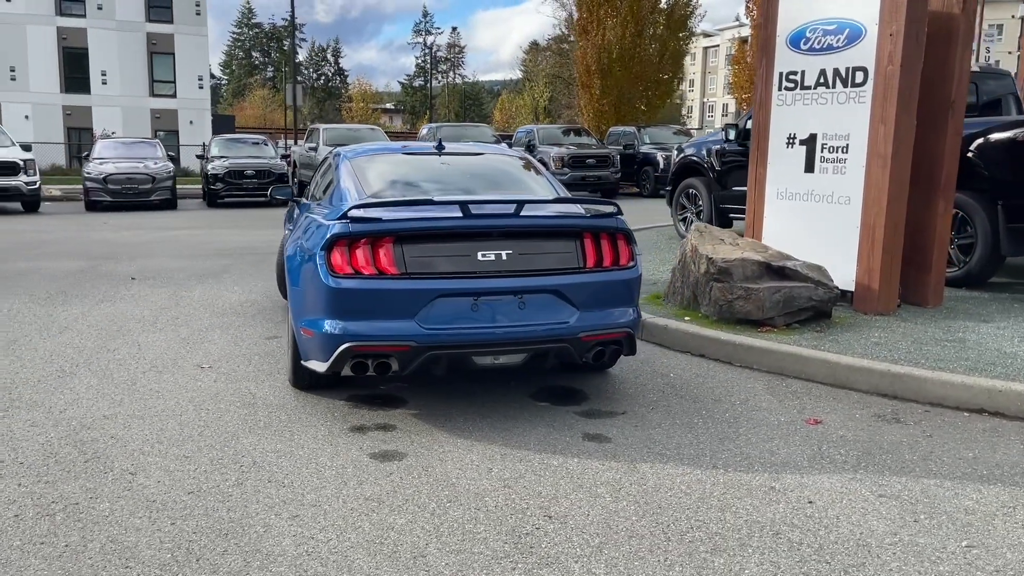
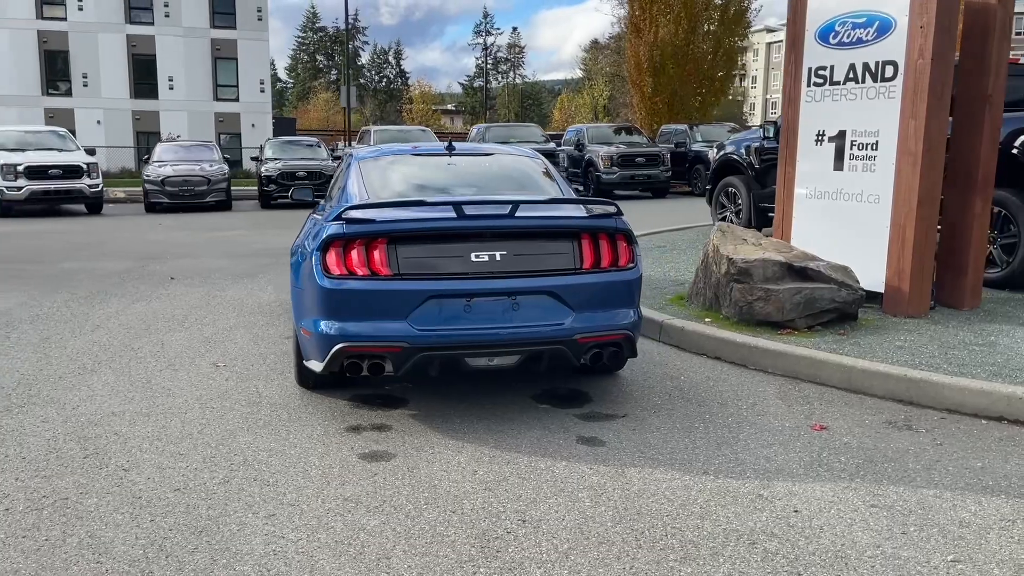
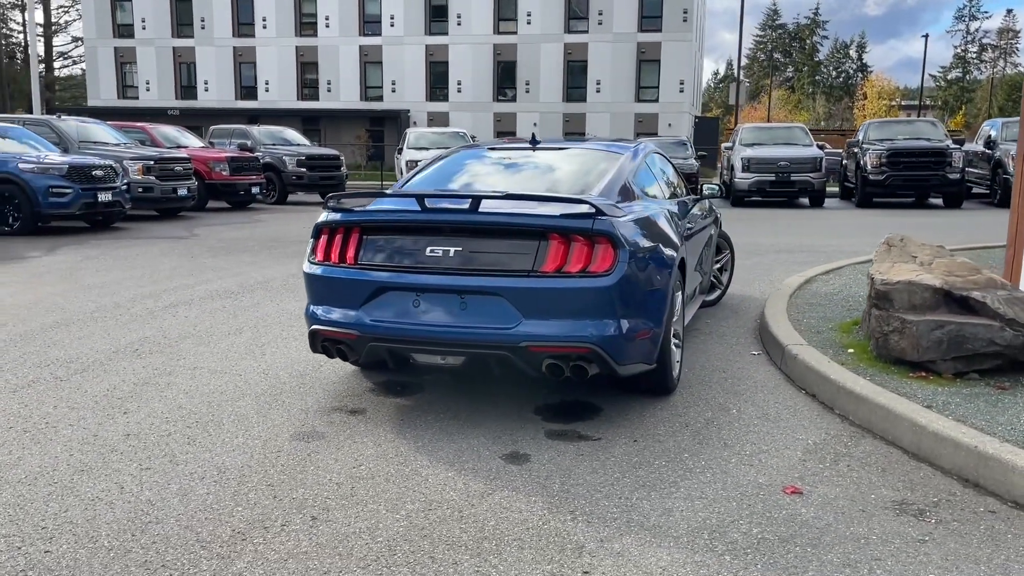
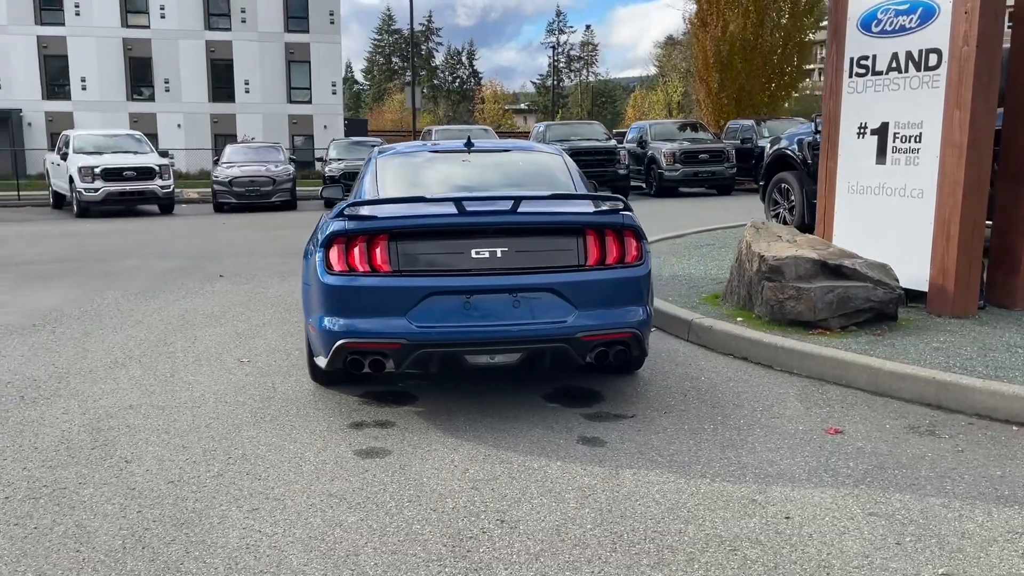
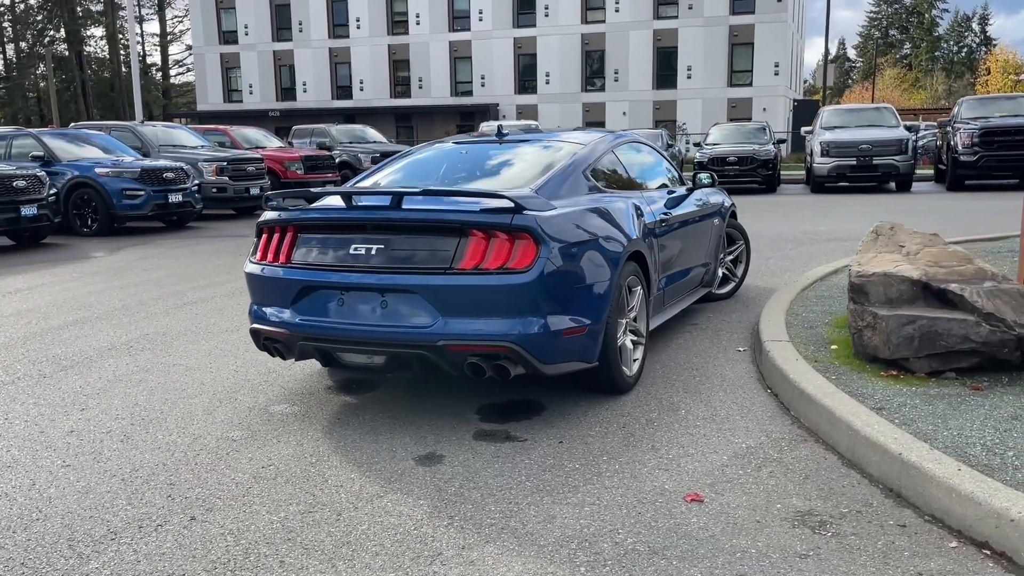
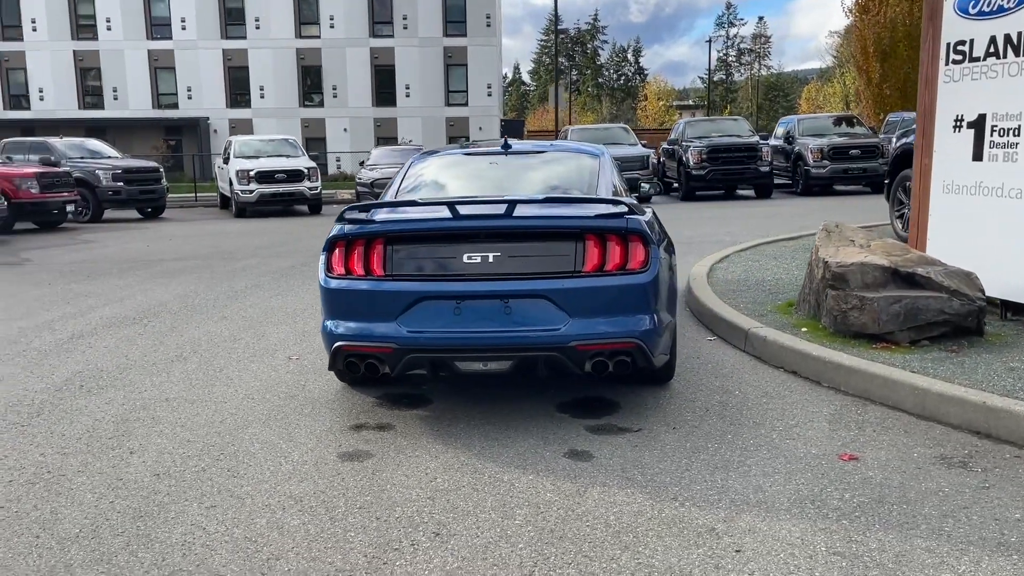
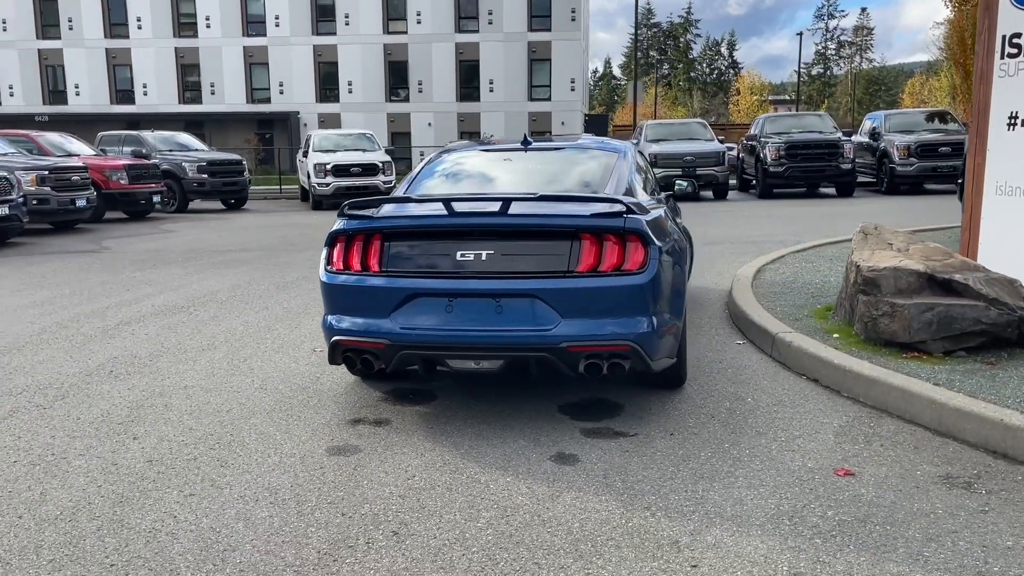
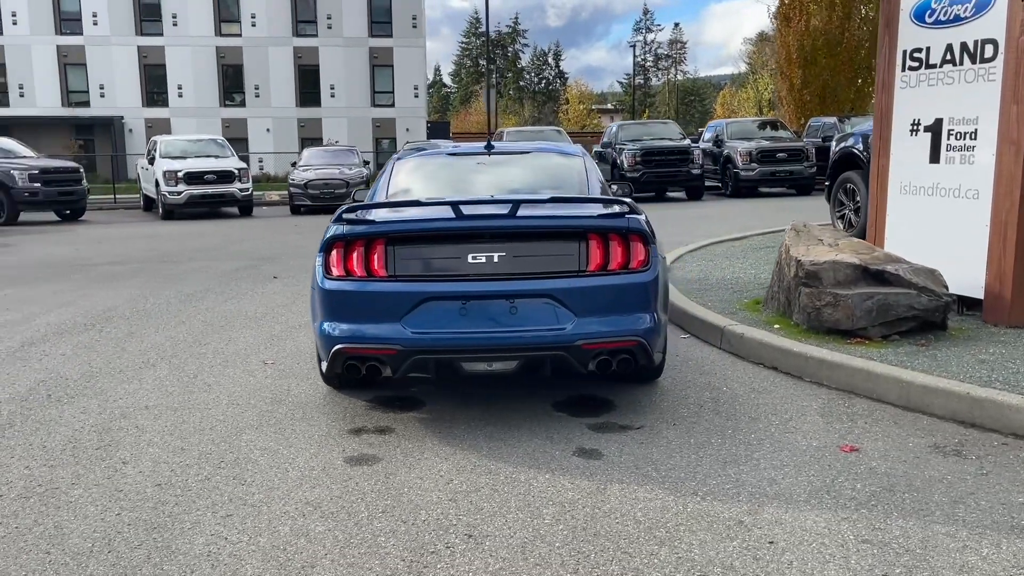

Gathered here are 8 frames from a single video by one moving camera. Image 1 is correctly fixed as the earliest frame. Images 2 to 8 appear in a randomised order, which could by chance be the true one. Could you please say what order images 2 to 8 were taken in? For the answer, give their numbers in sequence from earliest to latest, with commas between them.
2, 4, 8, 6, 7, 3, 5
